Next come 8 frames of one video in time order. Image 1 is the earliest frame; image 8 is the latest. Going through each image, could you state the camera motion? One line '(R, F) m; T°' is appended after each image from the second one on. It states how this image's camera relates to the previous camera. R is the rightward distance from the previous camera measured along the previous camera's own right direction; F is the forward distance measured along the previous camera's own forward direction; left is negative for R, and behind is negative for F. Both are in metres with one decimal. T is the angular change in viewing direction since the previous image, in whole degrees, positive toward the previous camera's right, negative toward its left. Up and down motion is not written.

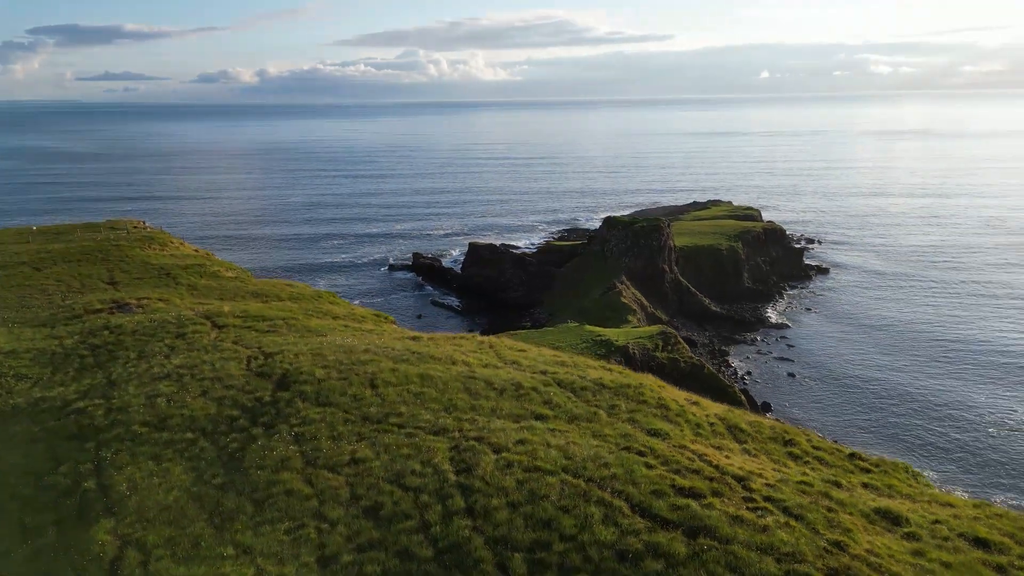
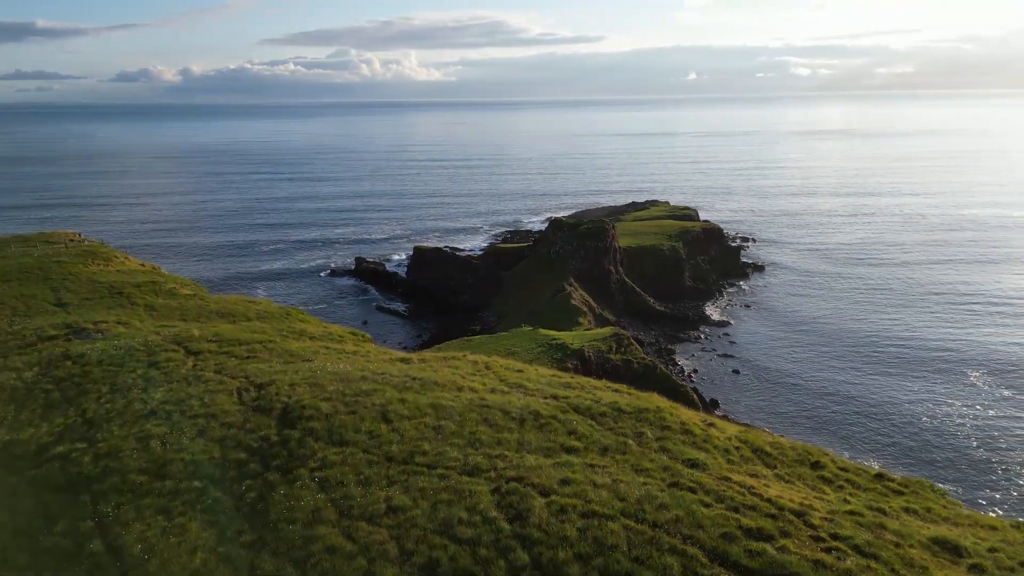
(-1.2, +0.4) m; +5°
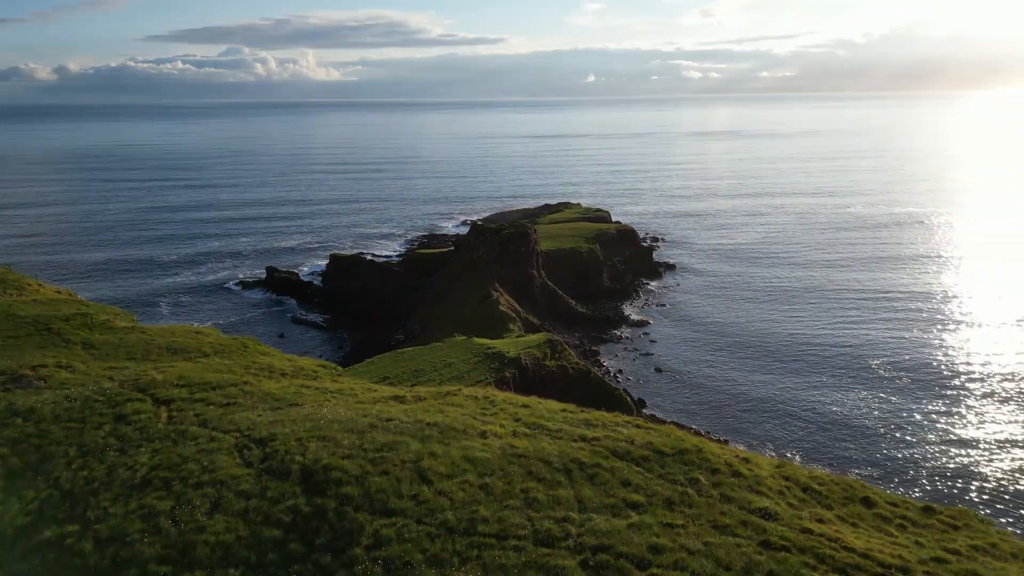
(-1.9, +0.7) m; +7°
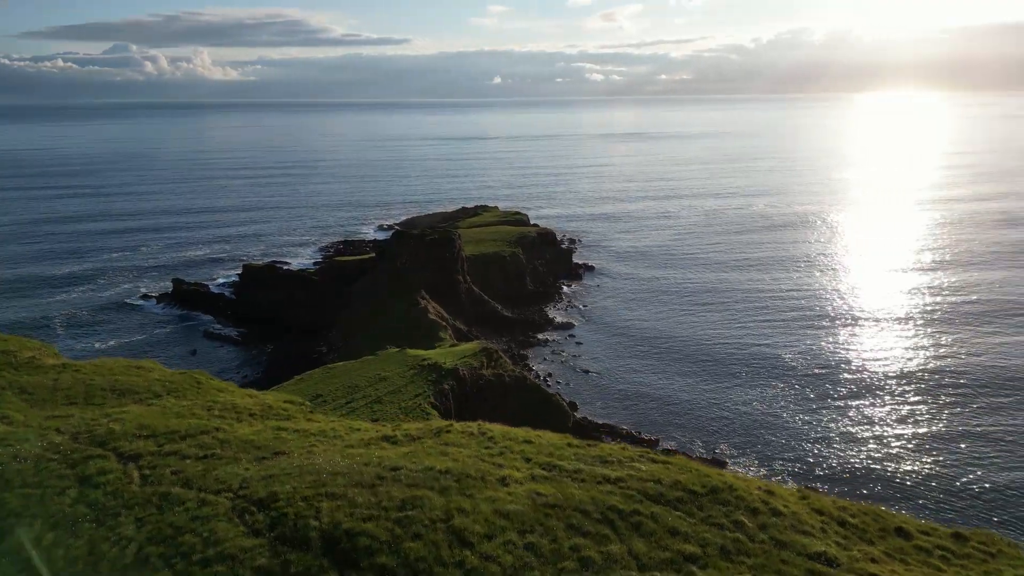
(-1.7, +0.7) m; +7°
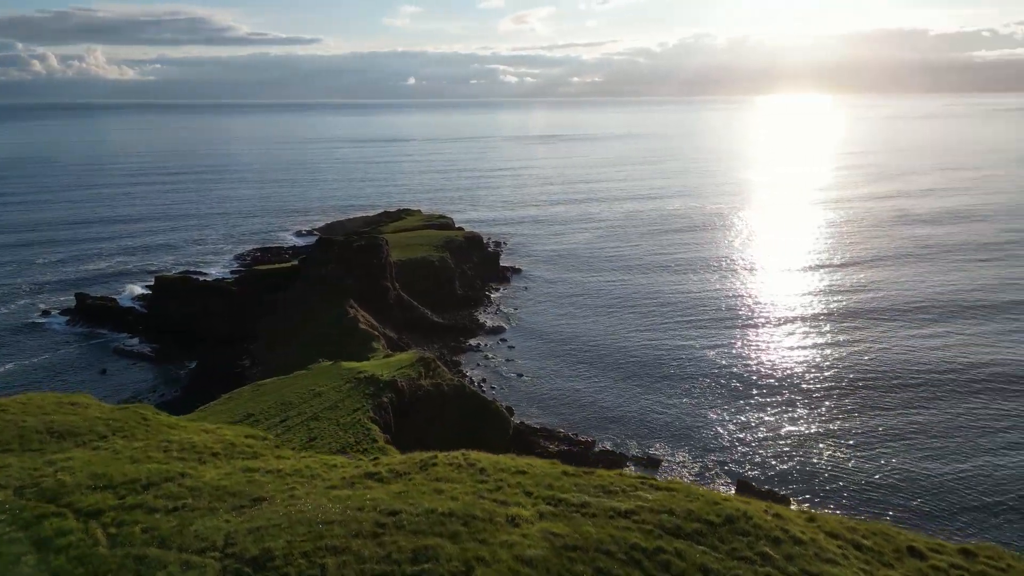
(-1.3, +0.6) m; +6°
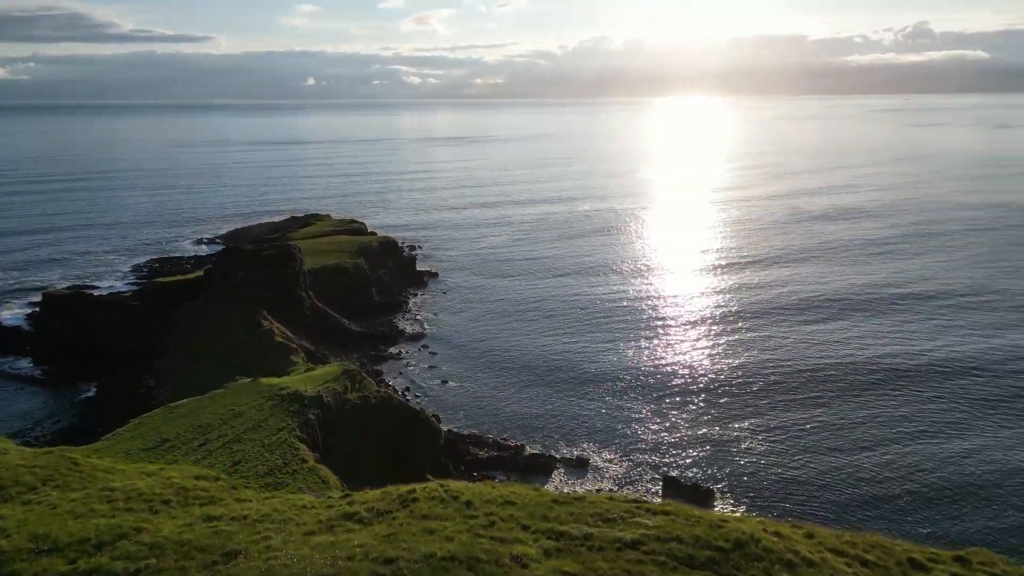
(-1.3, +0.6) m; +7°
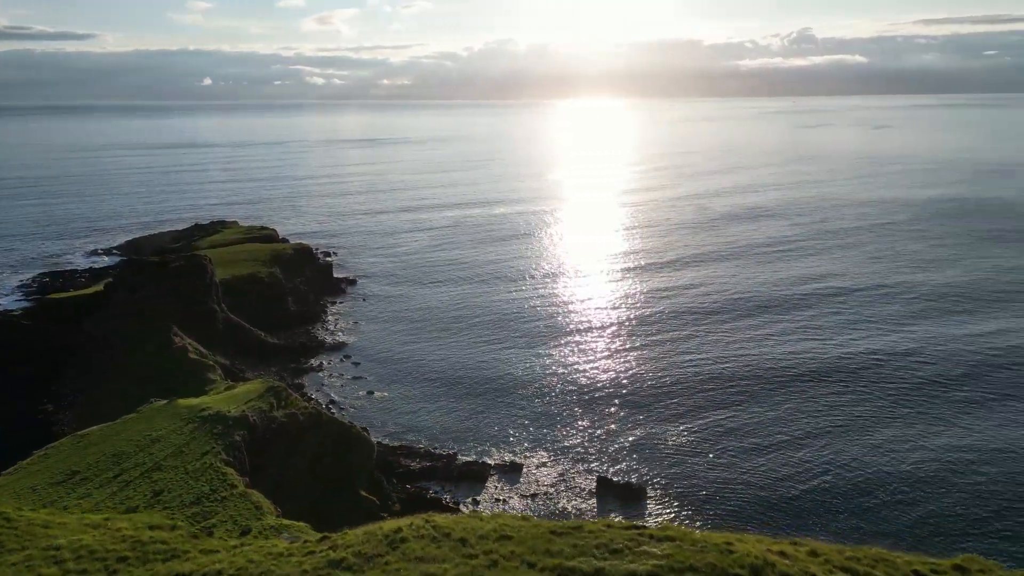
(-1.4, +0.6) m; +7°
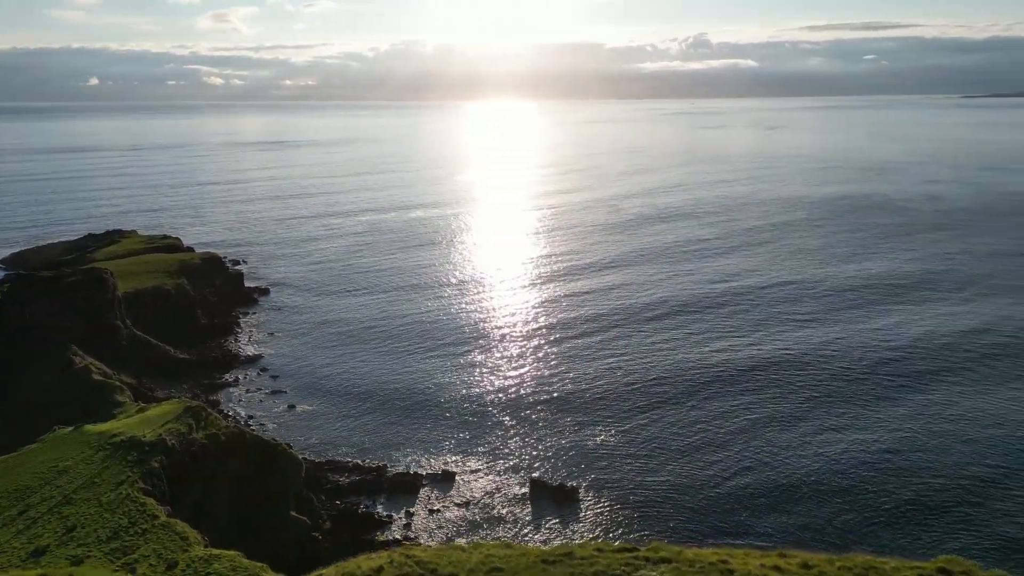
(-1.2, +0.5) m; +7°
